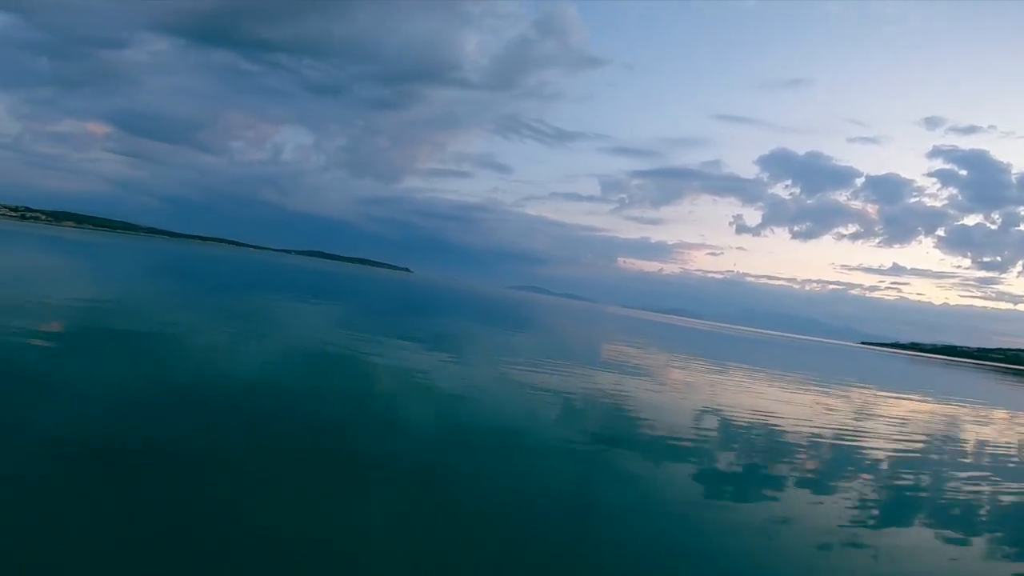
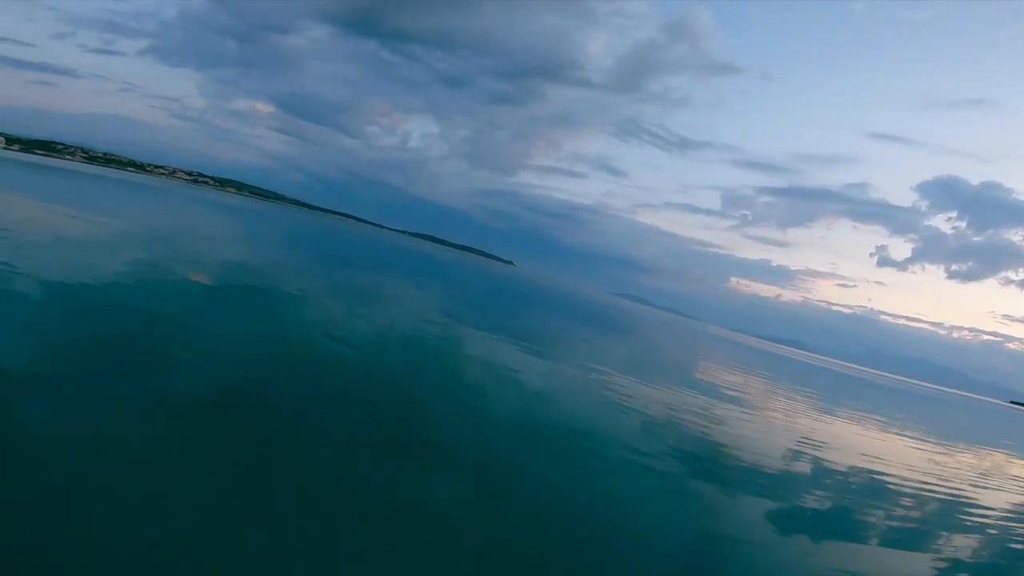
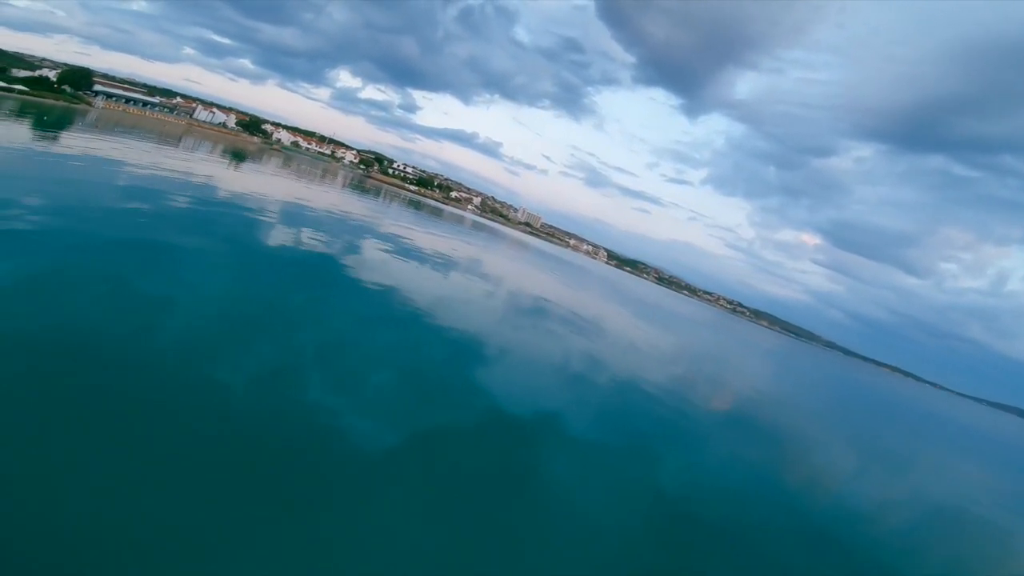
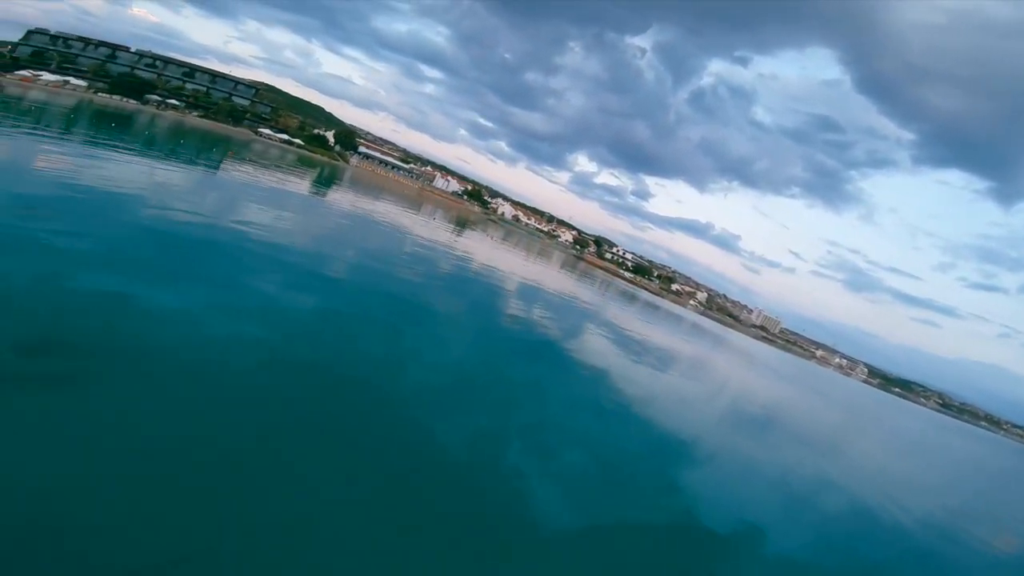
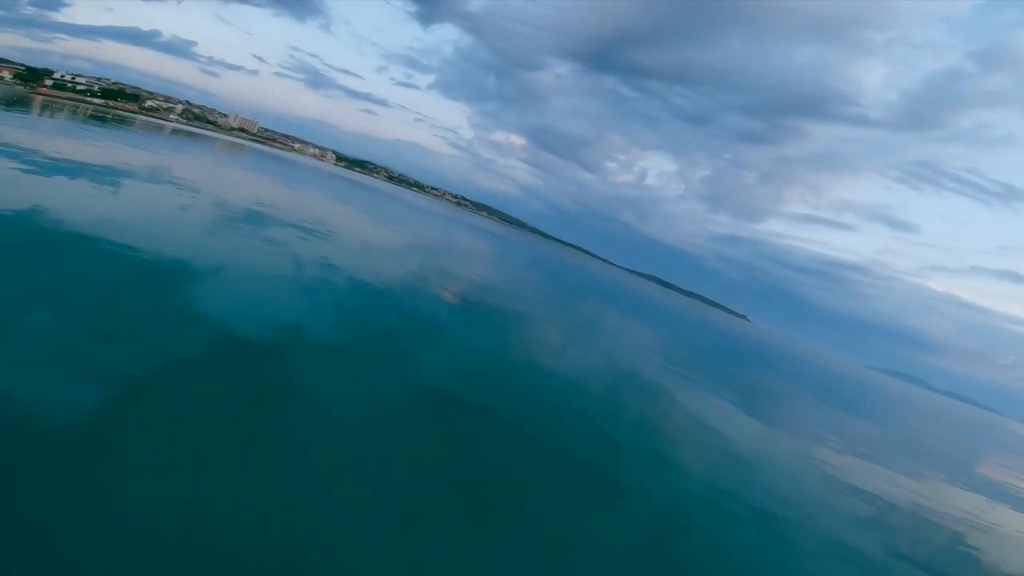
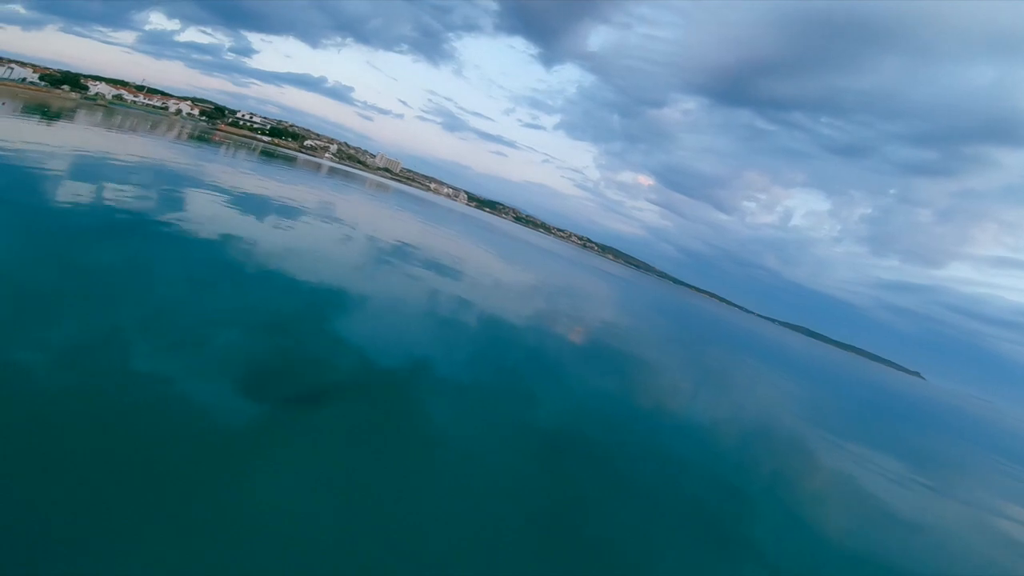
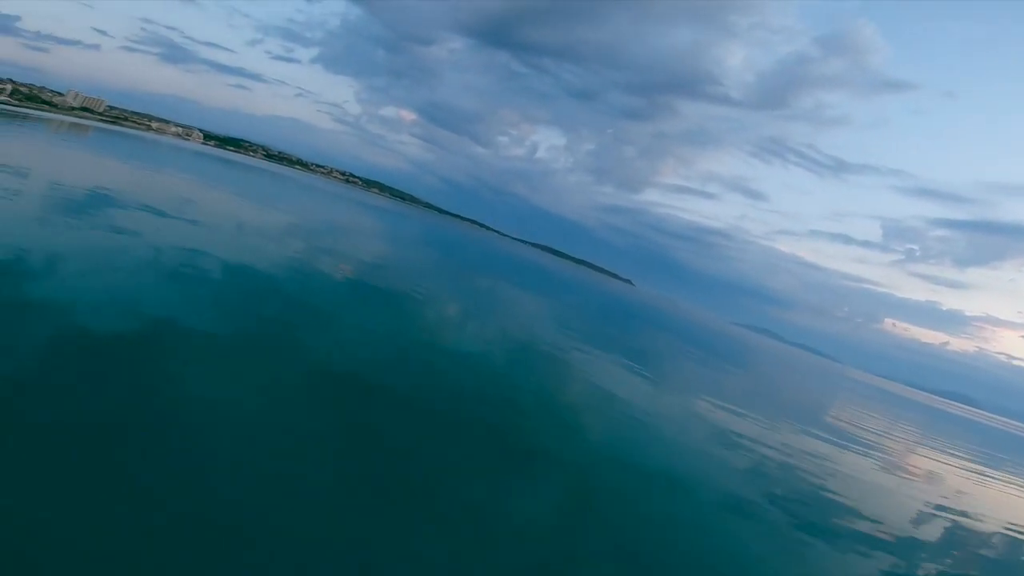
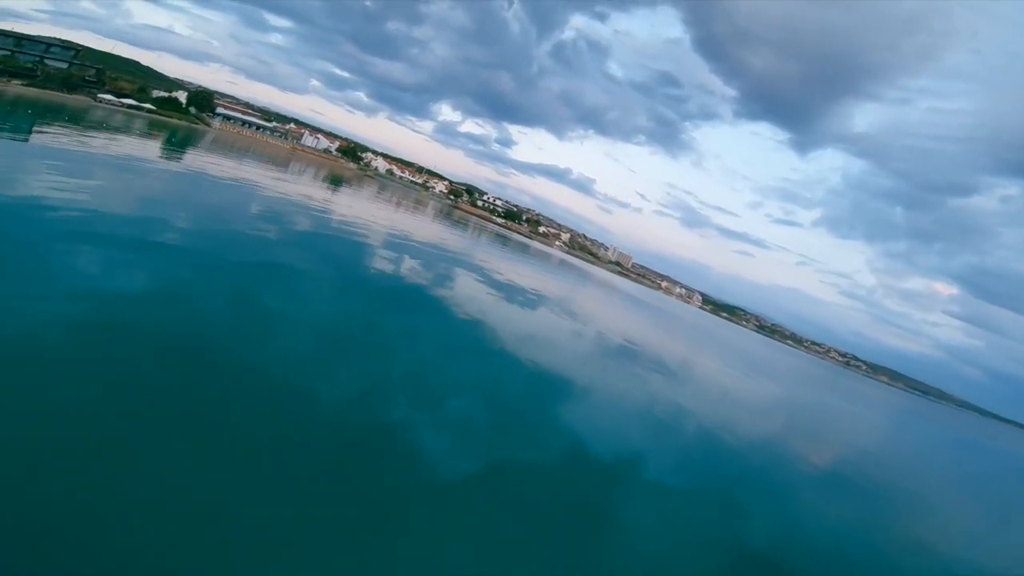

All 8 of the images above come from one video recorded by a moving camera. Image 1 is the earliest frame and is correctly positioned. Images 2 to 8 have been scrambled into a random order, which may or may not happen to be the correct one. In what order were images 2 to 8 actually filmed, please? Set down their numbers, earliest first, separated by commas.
2, 7, 5, 6, 3, 8, 4
